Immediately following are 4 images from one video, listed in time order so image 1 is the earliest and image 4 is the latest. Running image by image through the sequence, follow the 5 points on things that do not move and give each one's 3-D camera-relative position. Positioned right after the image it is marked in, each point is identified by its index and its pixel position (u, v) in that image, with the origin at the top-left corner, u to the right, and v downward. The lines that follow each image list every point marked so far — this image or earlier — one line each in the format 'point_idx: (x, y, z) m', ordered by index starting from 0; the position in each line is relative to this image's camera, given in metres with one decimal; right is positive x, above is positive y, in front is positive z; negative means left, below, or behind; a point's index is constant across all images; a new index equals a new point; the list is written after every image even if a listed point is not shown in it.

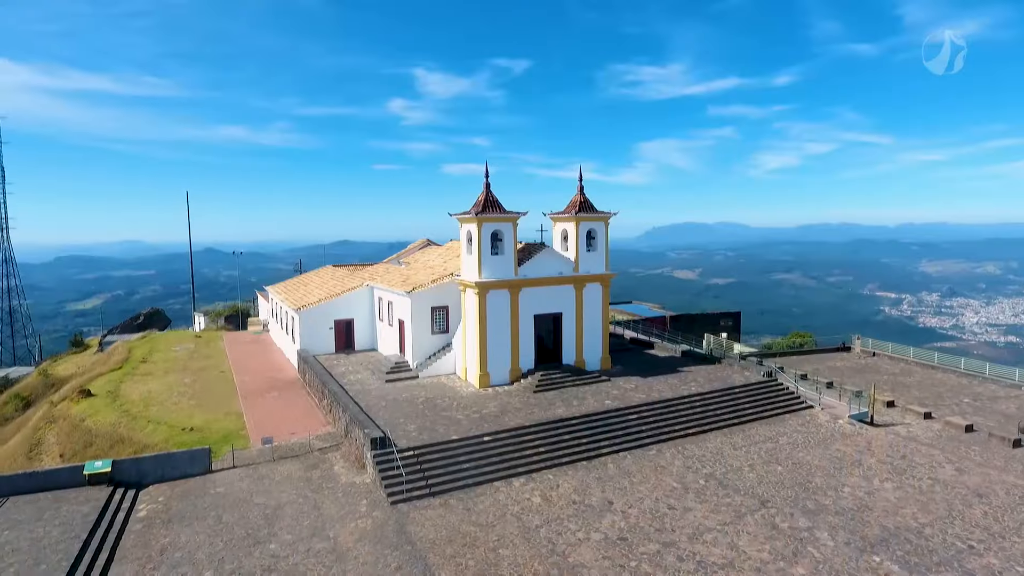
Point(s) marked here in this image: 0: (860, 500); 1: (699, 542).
0: (+7.8, -4.8, +14.2) m
1: (+3.7, -5.0, +12.5) m
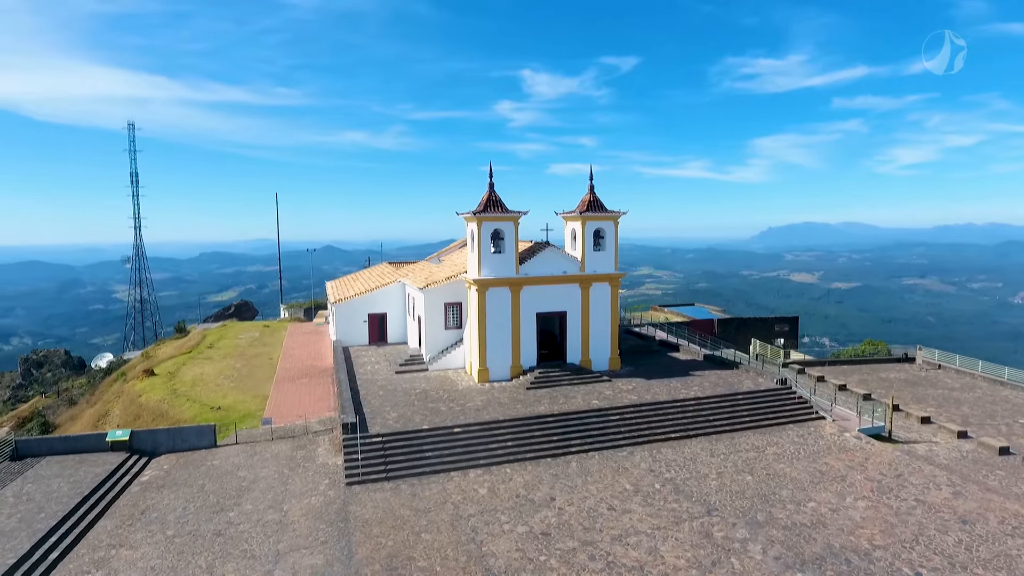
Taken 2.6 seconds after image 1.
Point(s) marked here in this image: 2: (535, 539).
0: (+6.5, -4.9, +13.4) m
1: (+2.1, -5.0, +12.4) m
2: (+0.4, -5.0, +12.5) m
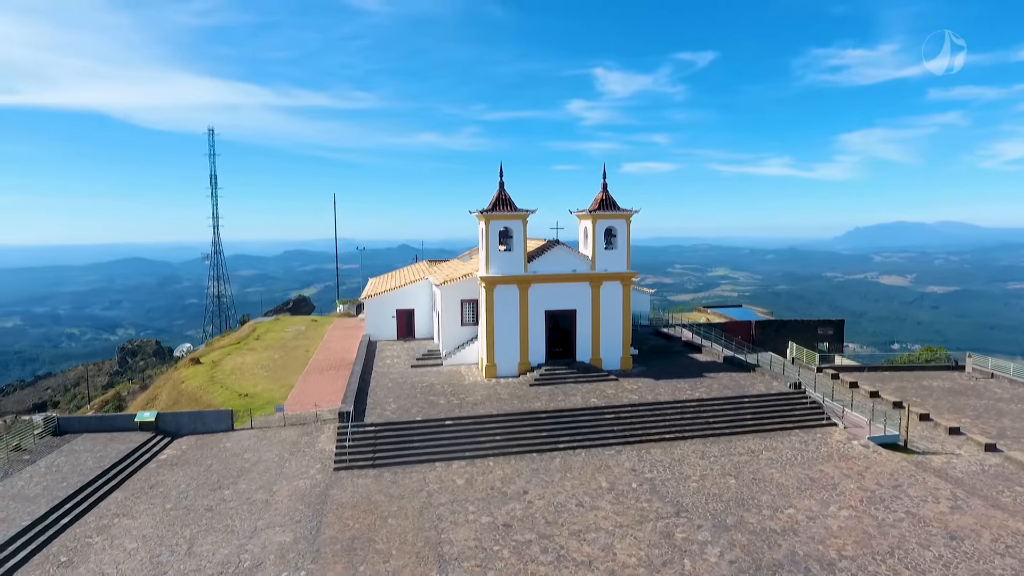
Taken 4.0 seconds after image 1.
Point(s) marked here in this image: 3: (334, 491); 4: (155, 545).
0: (+5.8, -4.9, +13.0) m
1: (+1.3, -4.9, +12.5) m
2: (-0.3, -4.9, +12.8) m
3: (-4.1, -4.7, +14.5) m
4: (-7.2, -5.2, +12.7) m
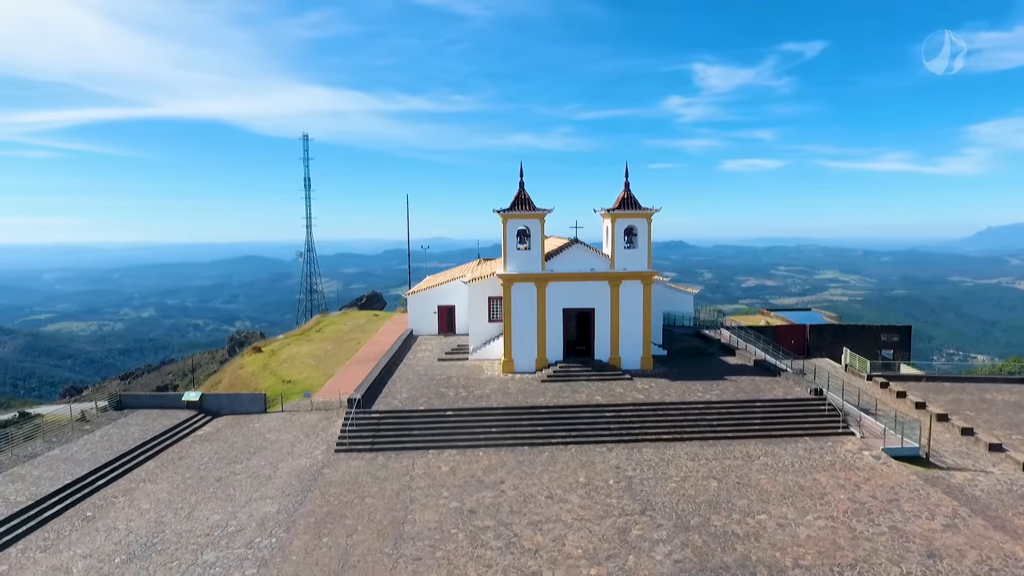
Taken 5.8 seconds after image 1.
0: (+5.0, -4.8, +12.6) m
1: (+0.4, -4.9, +12.8) m
2: (-1.1, -4.8, +13.4) m
3: (-4.6, -4.5, +15.7) m
4: (-7.9, -5.0, +14.4) m
